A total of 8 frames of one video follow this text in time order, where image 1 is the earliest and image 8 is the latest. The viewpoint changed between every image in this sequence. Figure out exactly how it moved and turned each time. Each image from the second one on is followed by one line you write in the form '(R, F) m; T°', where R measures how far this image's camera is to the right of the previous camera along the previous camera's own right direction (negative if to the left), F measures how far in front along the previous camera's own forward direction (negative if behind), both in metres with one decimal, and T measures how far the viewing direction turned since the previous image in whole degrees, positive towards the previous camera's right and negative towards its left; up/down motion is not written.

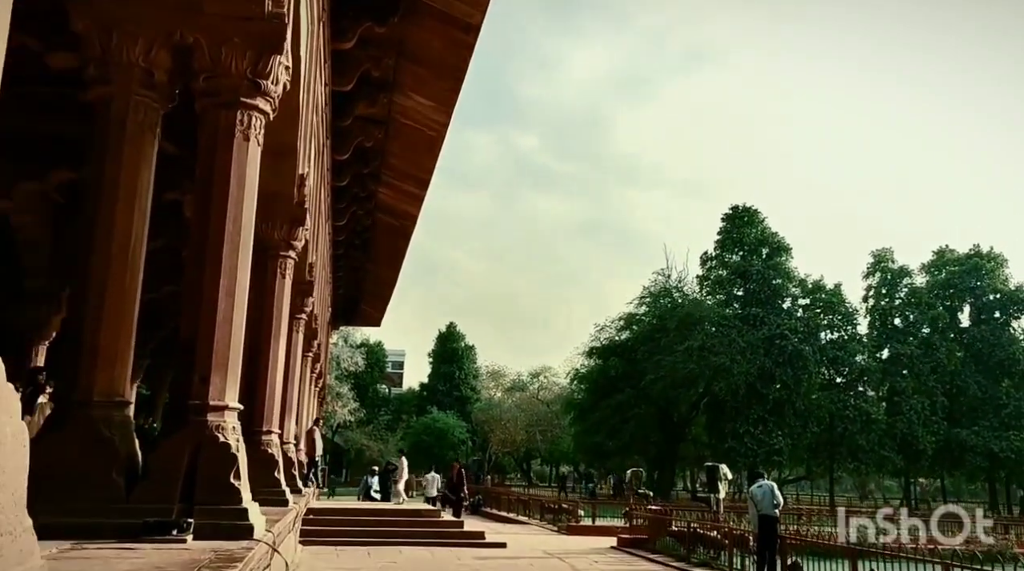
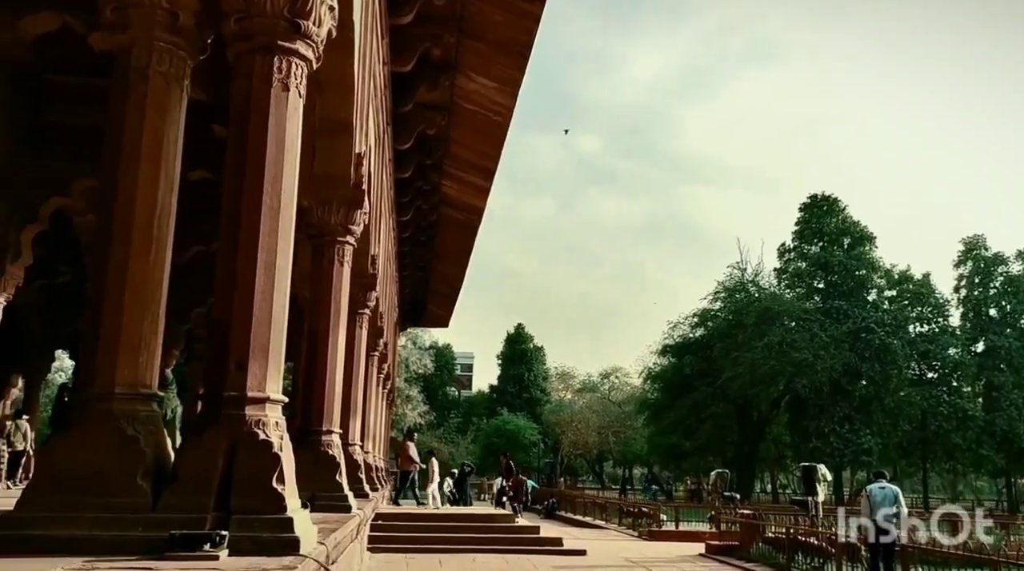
(-0.1, +0.7) m; -4°
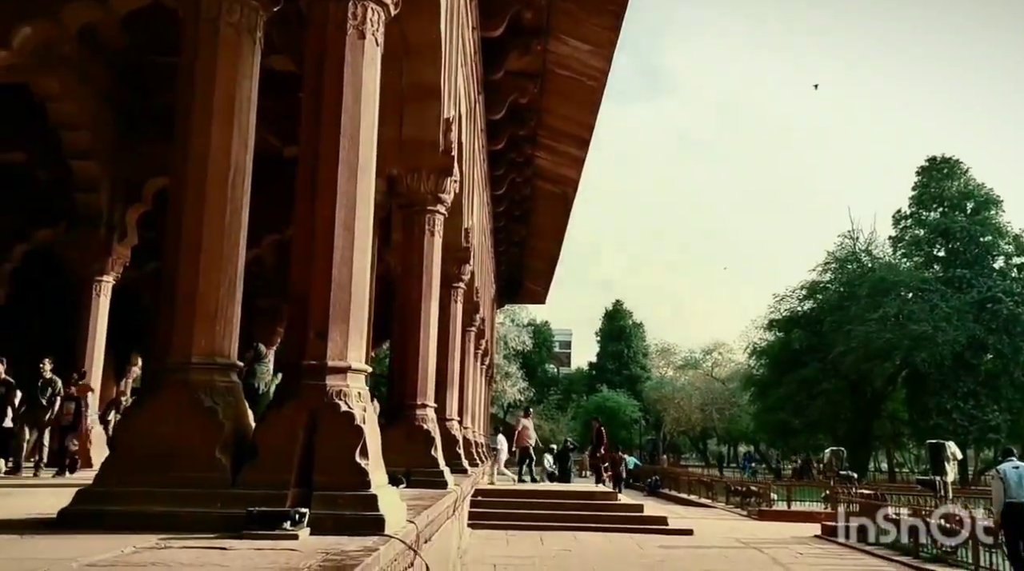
(0.0, +0.3) m; -5°
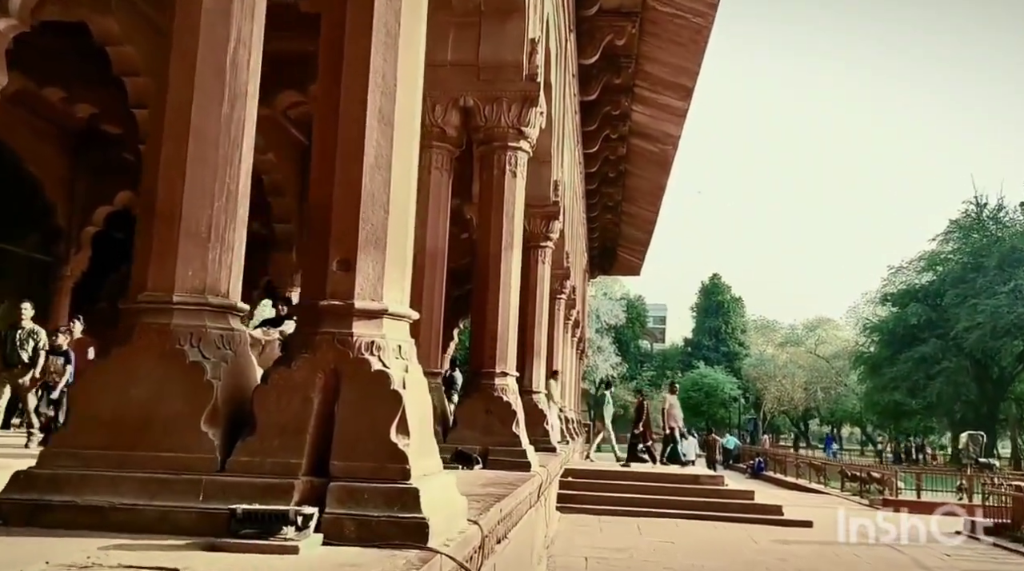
(0.0, +1.1) m; -5°
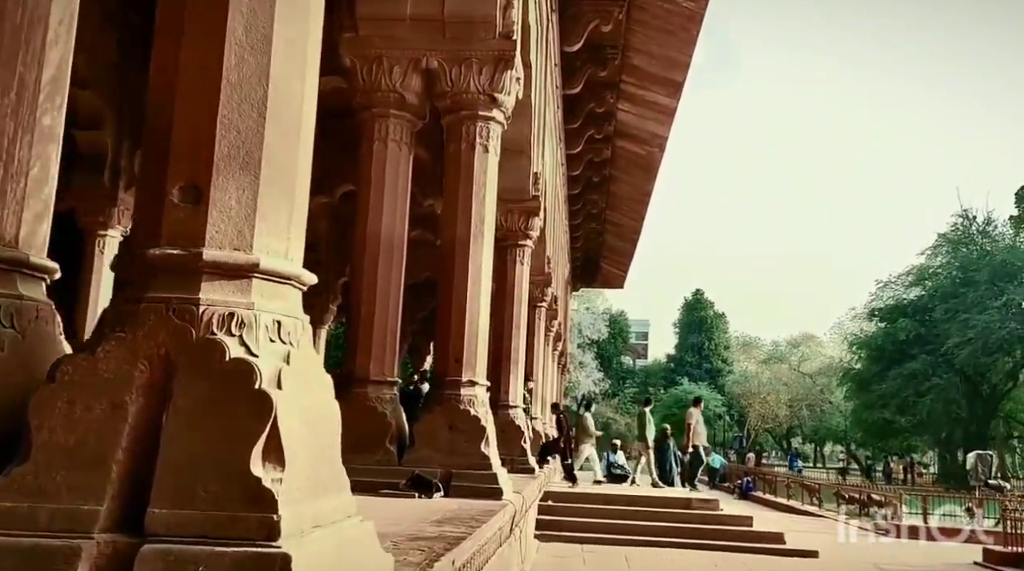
(+0.1, +1.0) m; +1°
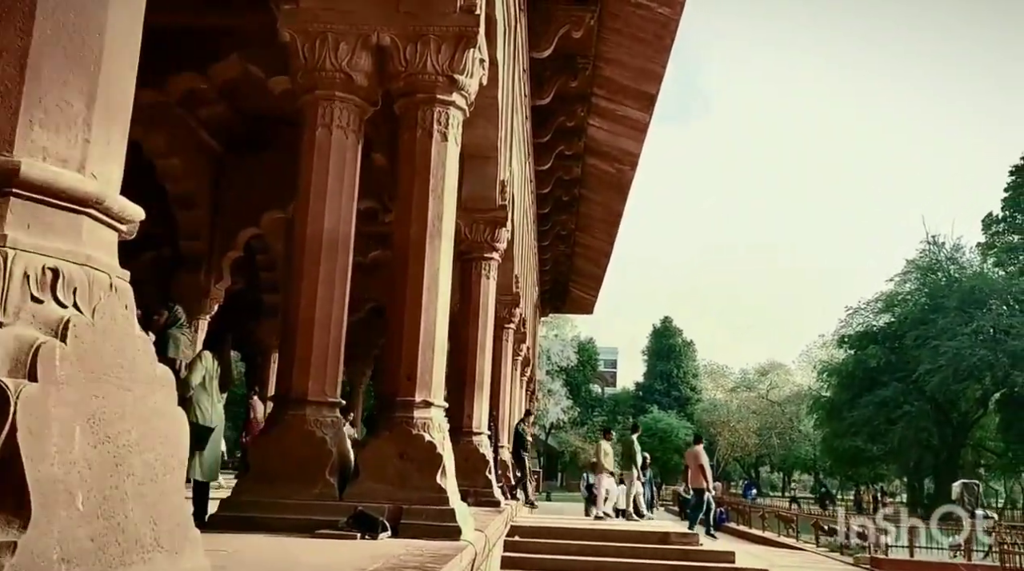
(0.0, +0.7) m; +2°
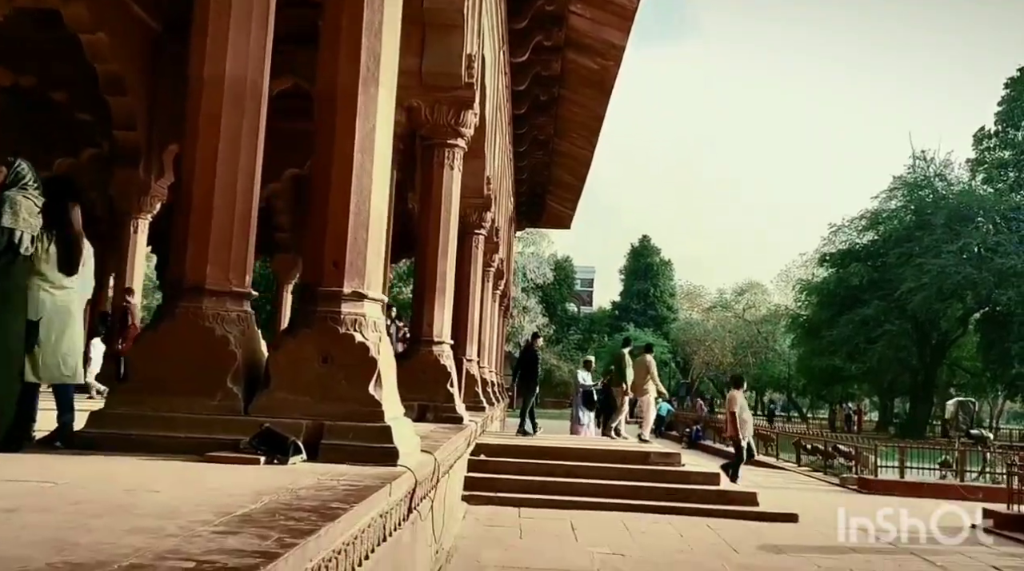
(+0.1, +0.9) m; +1°
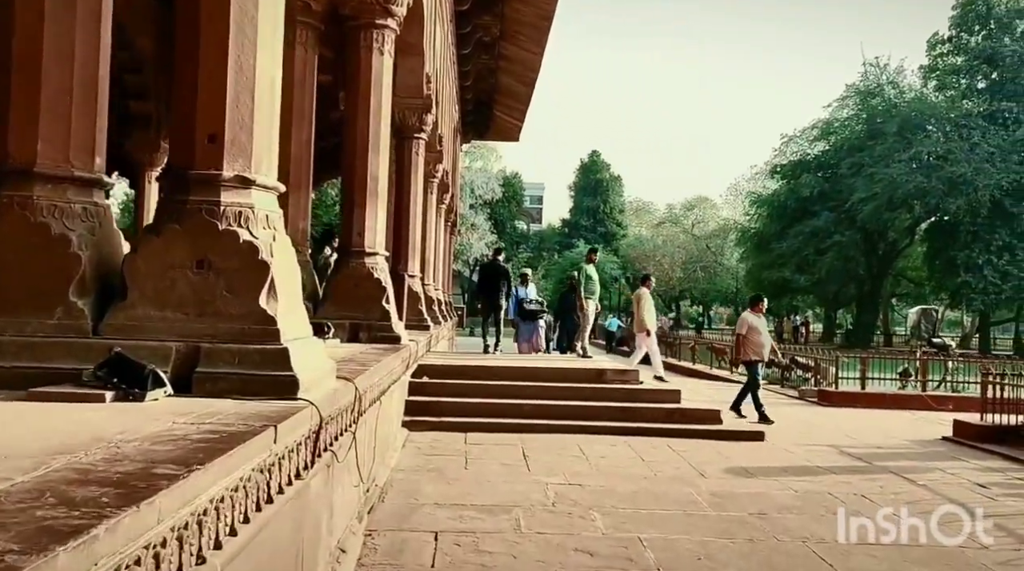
(0.0, +0.7) m; +3°
